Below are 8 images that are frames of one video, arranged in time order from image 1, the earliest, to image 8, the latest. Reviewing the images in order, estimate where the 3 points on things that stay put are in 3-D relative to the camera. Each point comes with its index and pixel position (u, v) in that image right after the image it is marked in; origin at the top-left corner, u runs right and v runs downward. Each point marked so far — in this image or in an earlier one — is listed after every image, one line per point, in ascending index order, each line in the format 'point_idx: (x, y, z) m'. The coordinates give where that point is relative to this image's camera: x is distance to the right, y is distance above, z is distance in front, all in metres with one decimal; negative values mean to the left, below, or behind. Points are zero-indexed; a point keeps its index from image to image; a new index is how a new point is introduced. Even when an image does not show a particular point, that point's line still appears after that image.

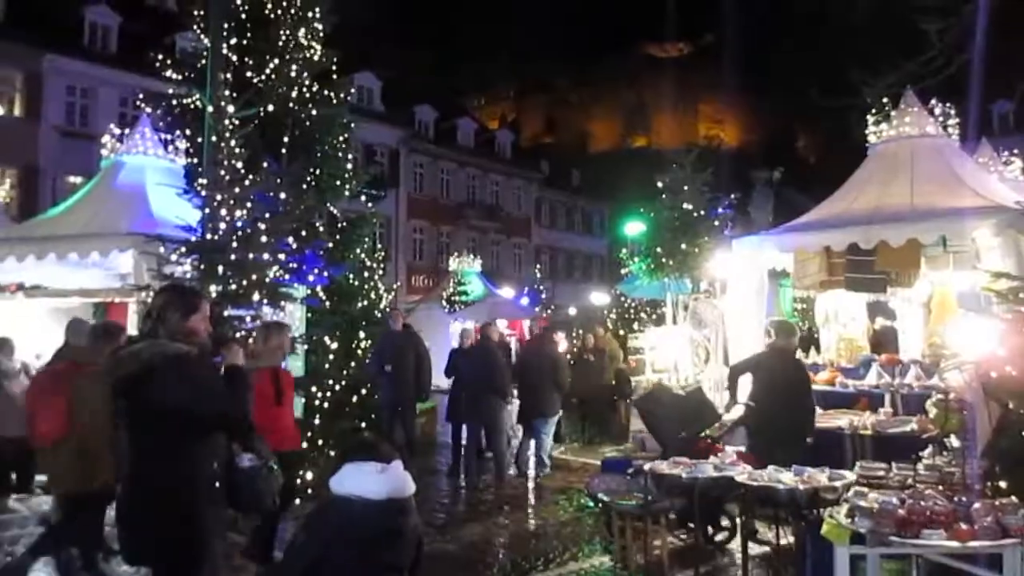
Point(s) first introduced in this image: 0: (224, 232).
0: (-3.4, +0.7, +11.0) m
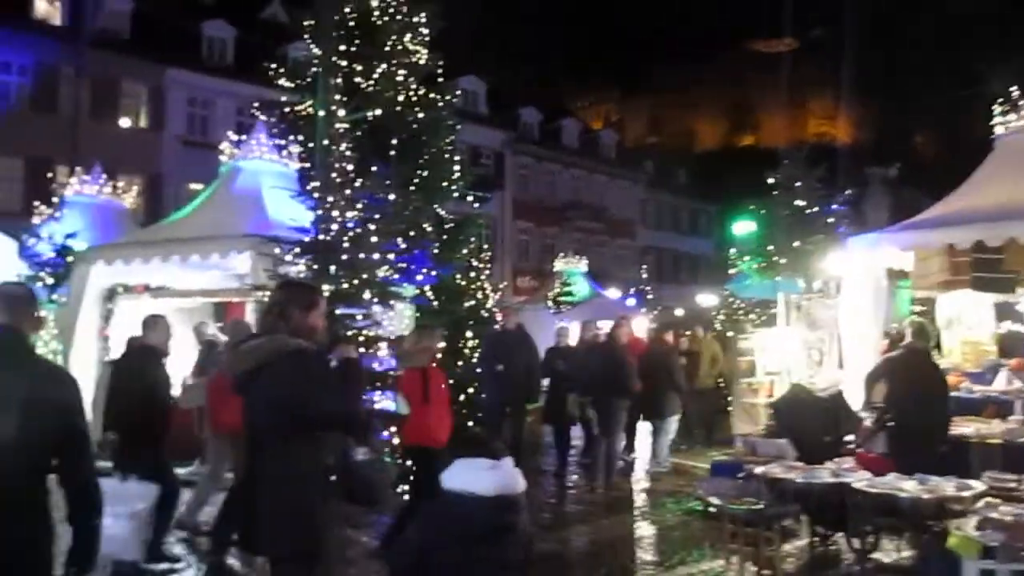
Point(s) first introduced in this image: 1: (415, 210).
0: (-2.1, +0.7, +11.2) m
1: (-1.3, +1.0, +11.8) m
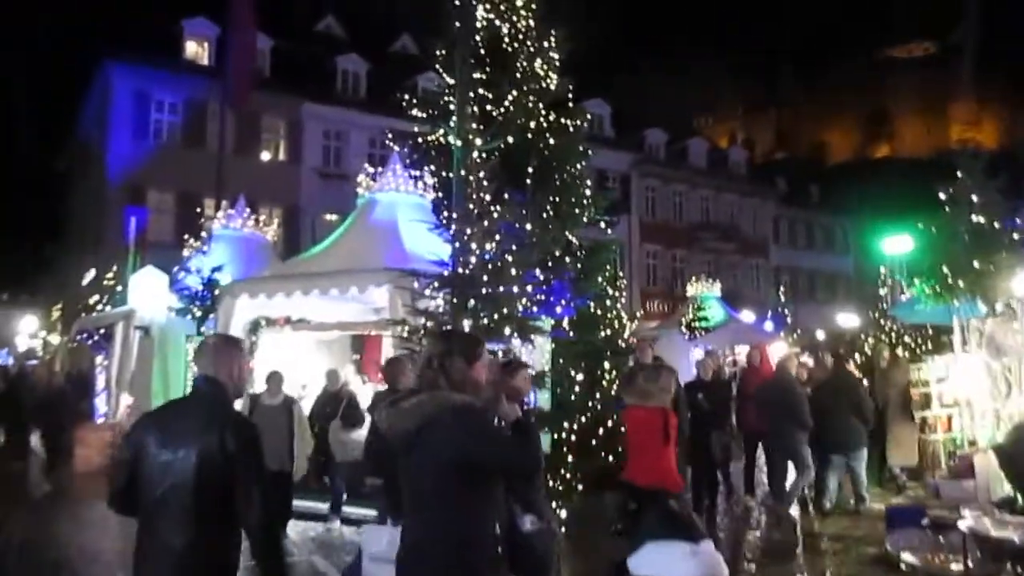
0: (-0.4, +0.3, +10.9) m
1: (+0.5, +0.6, +11.4) m
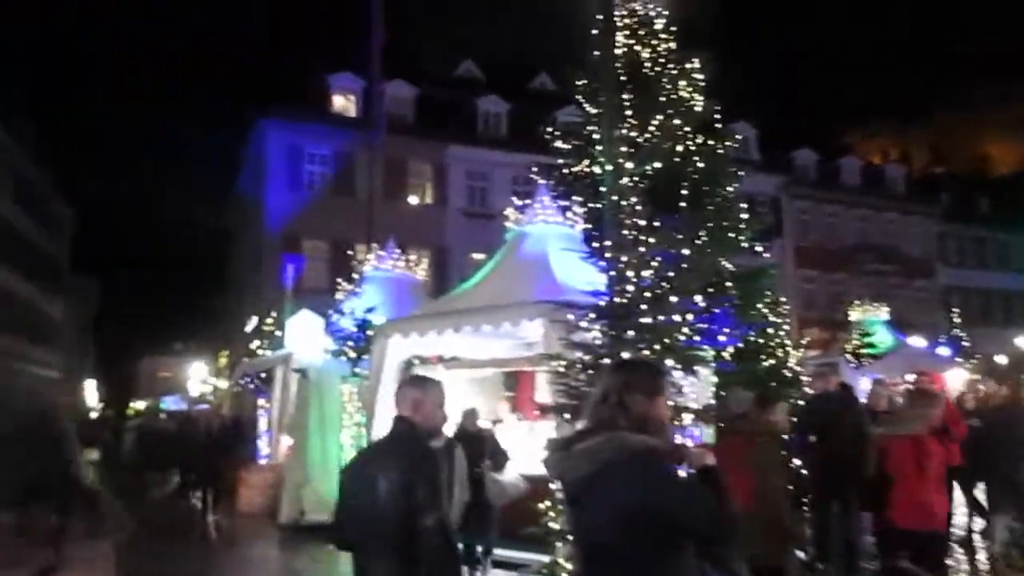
0: (+1.4, -0.1, +10.4) m
1: (+2.3, +0.3, +10.7) m
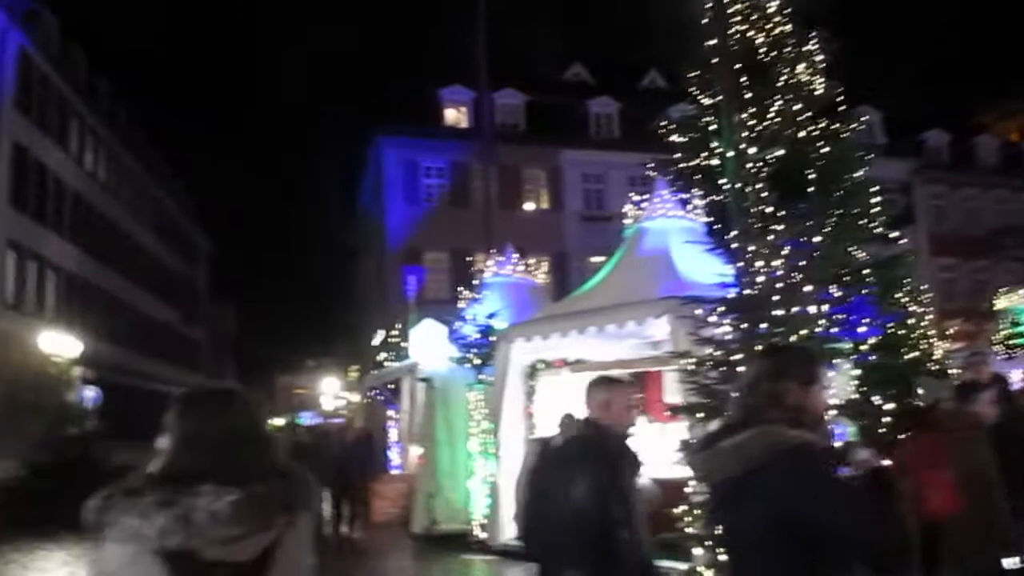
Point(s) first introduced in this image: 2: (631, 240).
0: (+2.7, 0.0, +9.8) m
1: (+3.7, +0.4, +10.0) m
2: (+1.7, +0.7, +13.0) m
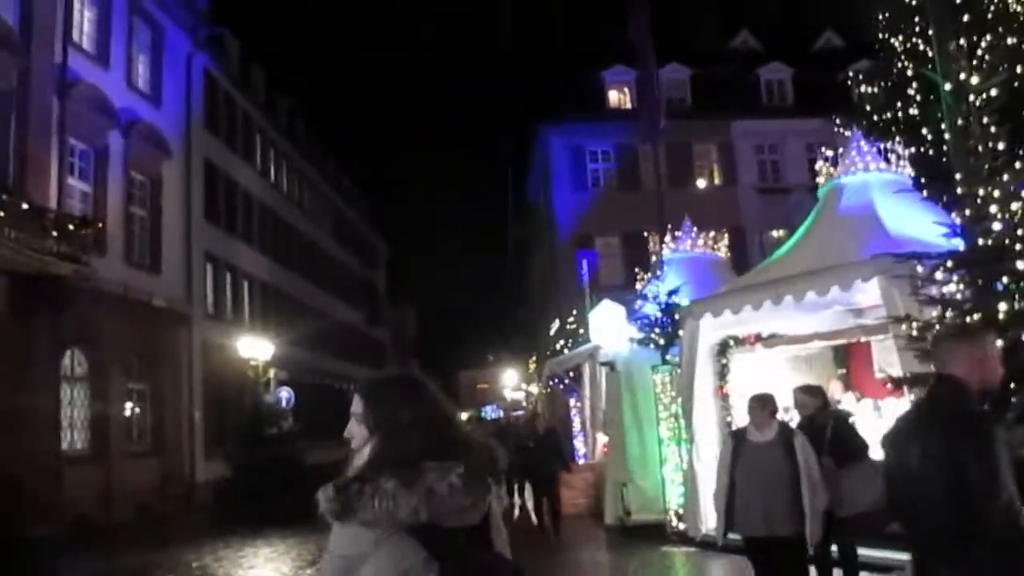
0: (+4.5, +0.5, +8.5) m
1: (+5.4, +1.0, +8.5) m
2: (+4.1, +1.2, +11.8) m
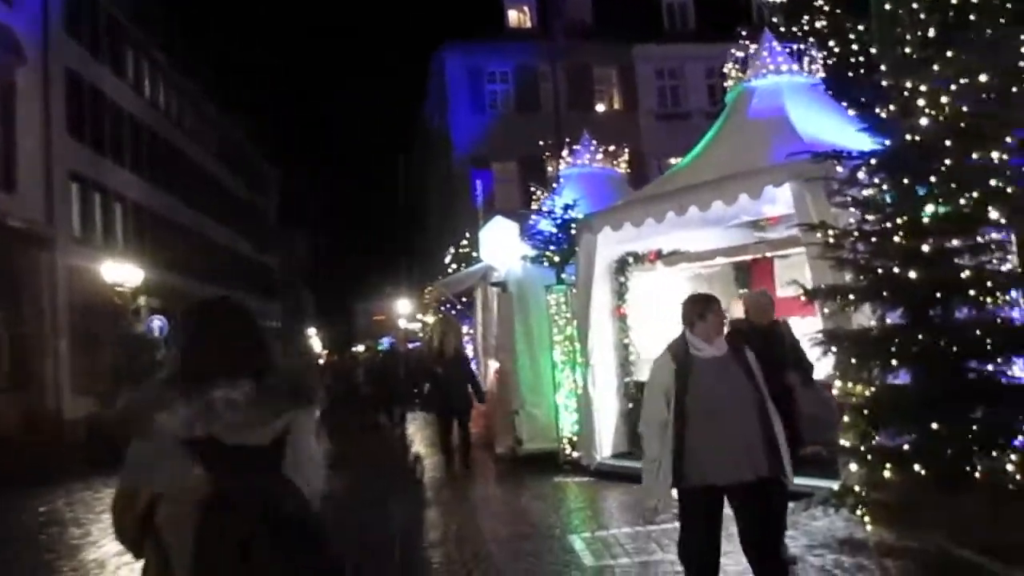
0: (+3.4, +1.3, +7.7) m
1: (+4.4, +1.8, +7.8) m
2: (+2.6, +2.2, +10.9) m
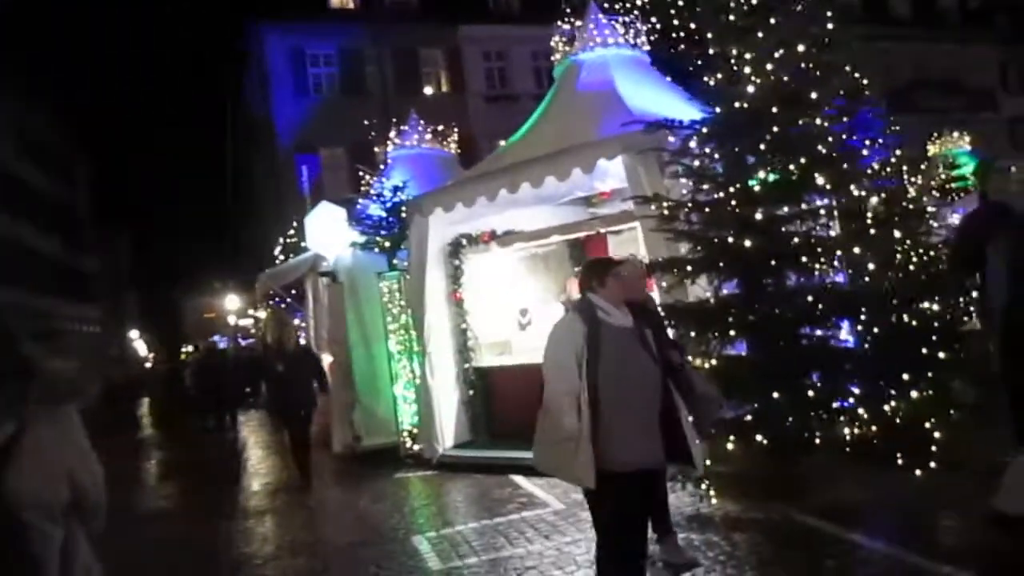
0: (+2.0, +1.6, +7.7) m
1: (+2.8, +2.1, +7.9) m
2: (+0.6, +2.5, +10.7) m
